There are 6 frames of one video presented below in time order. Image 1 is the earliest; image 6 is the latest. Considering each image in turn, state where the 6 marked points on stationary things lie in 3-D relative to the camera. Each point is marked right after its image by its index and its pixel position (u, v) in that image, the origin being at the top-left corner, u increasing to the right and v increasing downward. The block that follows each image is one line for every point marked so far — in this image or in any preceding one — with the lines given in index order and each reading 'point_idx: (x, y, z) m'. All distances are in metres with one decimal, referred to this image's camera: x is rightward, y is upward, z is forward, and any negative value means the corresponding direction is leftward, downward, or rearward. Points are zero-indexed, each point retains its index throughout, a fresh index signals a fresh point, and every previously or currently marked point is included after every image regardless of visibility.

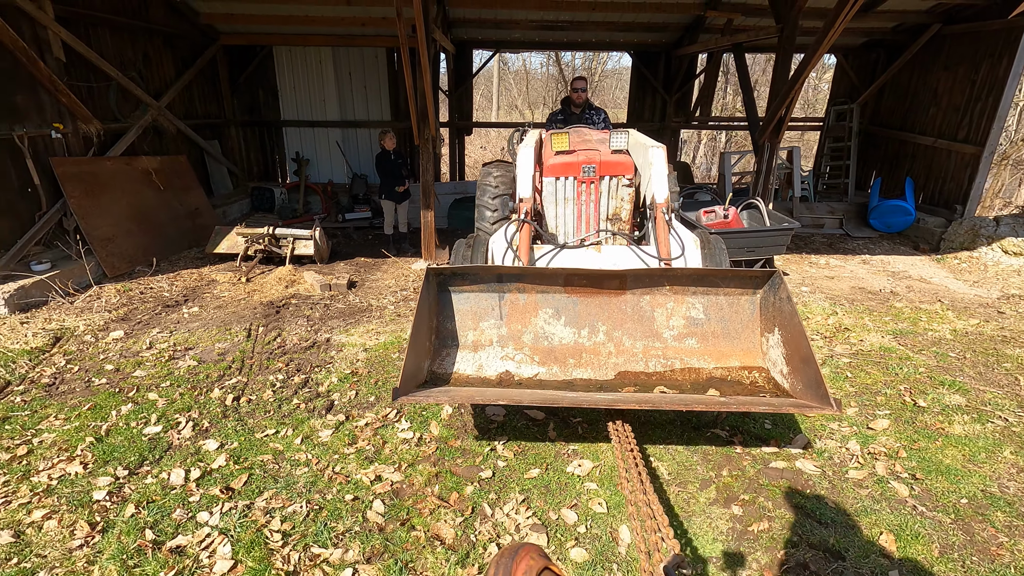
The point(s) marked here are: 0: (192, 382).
0: (-2.3, -0.6, +3.8) m
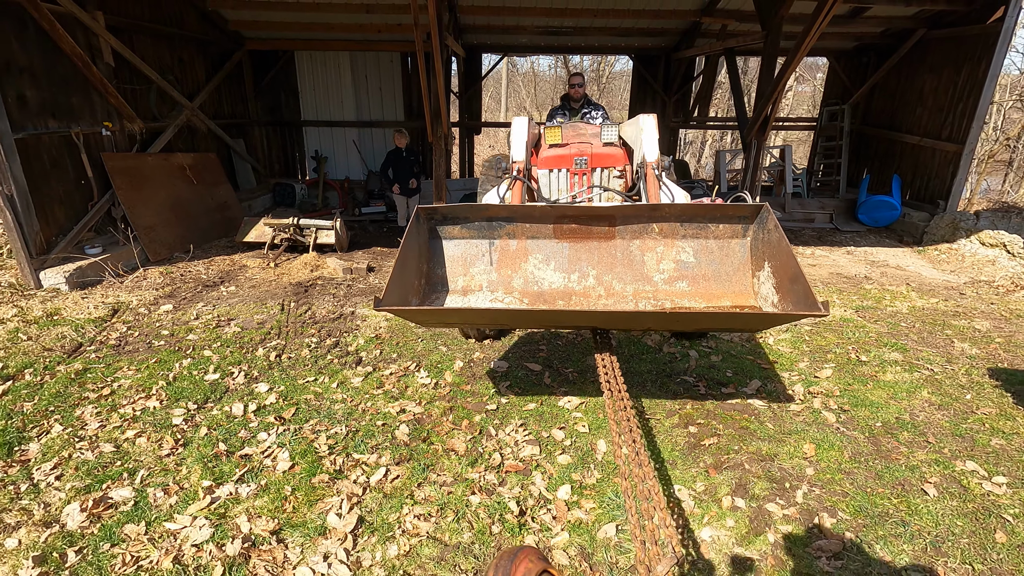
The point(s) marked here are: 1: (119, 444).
0: (-2.2, -0.4, +4.4) m
1: (-2.2, -0.9, +3.0) m
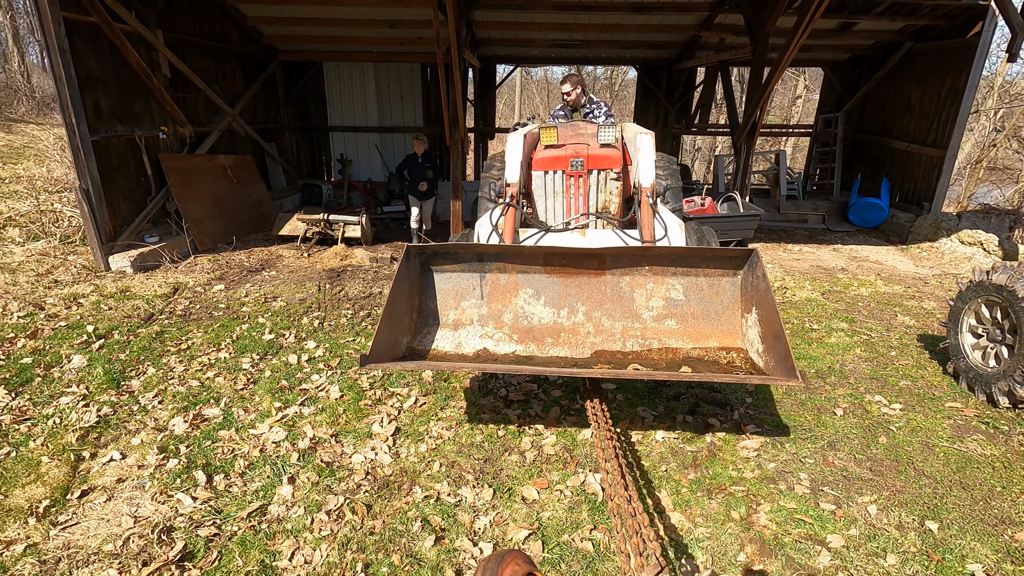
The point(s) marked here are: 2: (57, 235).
0: (-2.2, -0.2, +5.2) m
1: (-2.2, -0.6, +3.8) m
2: (-6.0, +0.7, +7.1) m
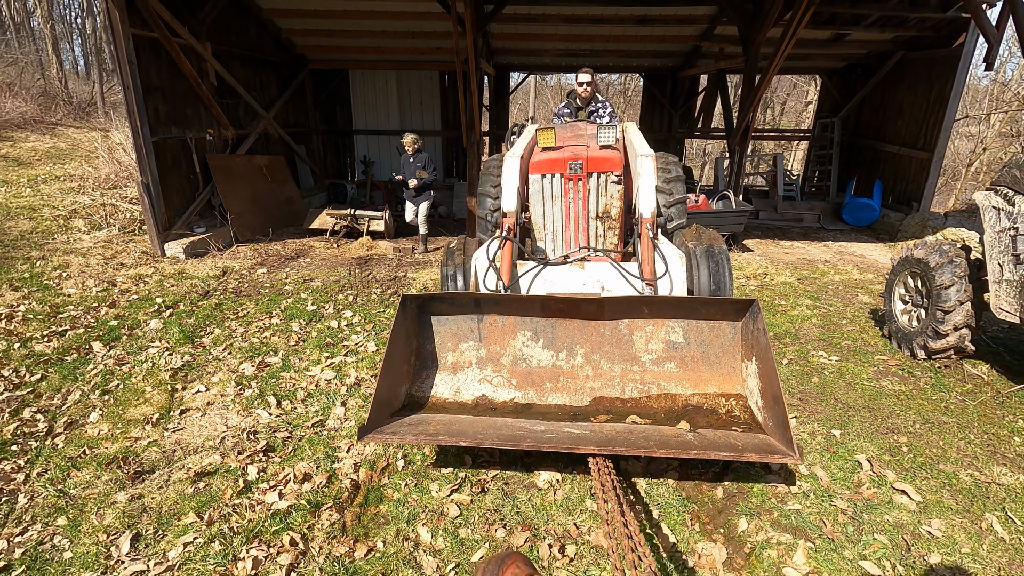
0: (-2.1, 0.0, +6.0) m
1: (-2.1, -0.4, +4.6) m
2: (-5.9, +0.9, +8.0) m
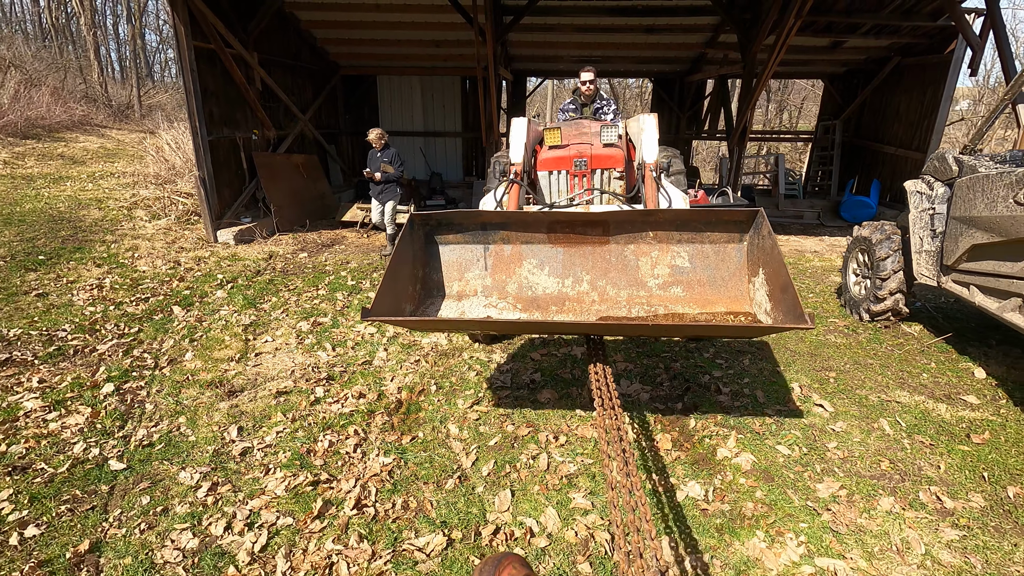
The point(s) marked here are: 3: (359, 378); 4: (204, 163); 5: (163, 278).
0: (-1.9, +0.2, +6.8) m
1: (-2.0, -0.2, +5.4) m
2: (-5.7, +1.2, +8.9) m
3: (-1.1, -0.6, +3.8) m
4: (-4.6, +1.9, +8.1) m
5: (-4.1, +0.1, +6.4) m
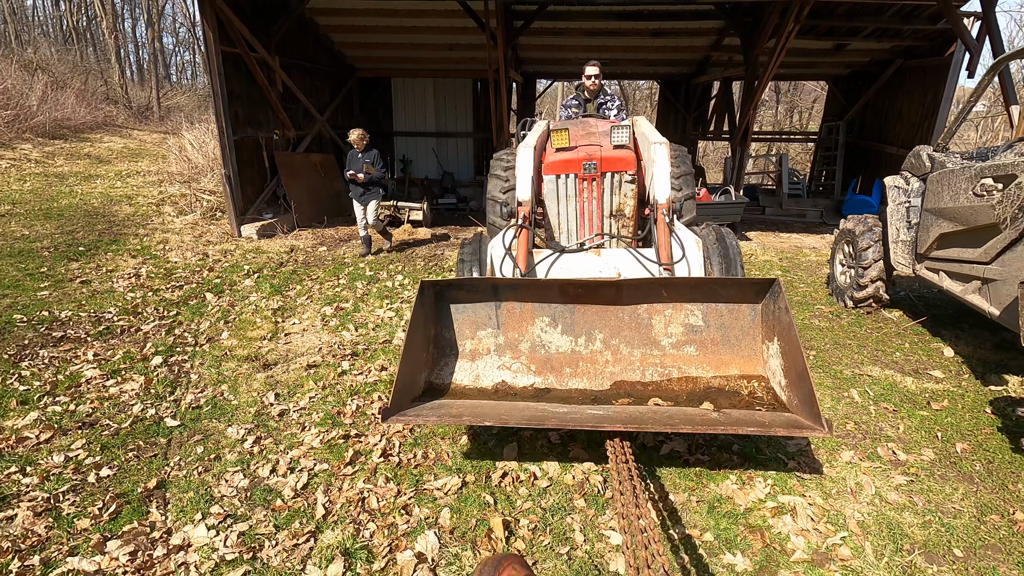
0: (-1.8, +0.3, +7.2) m
1: (-1.9, 0.0, +5.8) m
2: (-5.5, +1.3, +9.4) m
3: (-1.0, -0.5, +4.2) m
4: (-4.5, +2.0, +8.5) m
5: (-4.0, +0.2, +6.8) m
